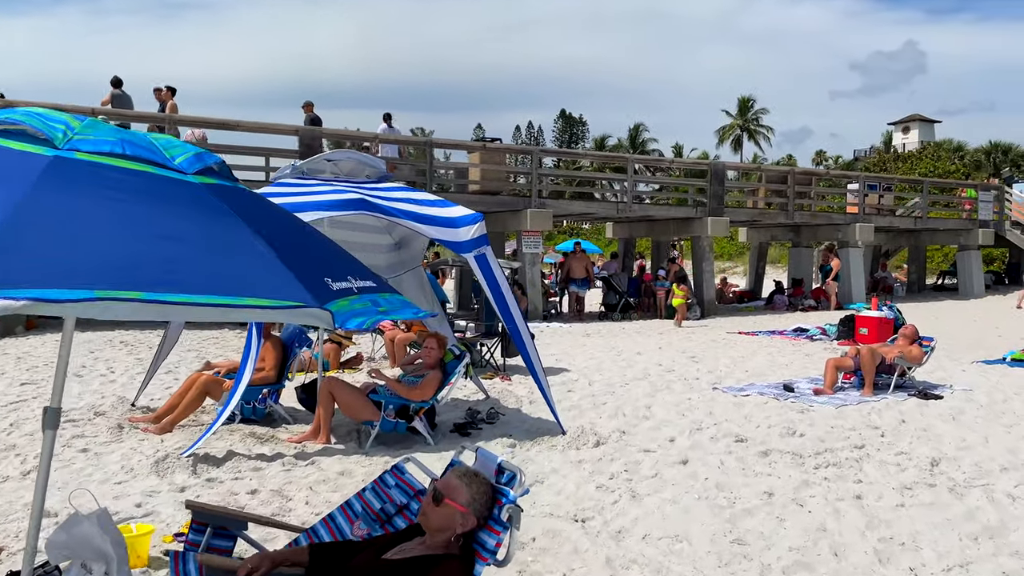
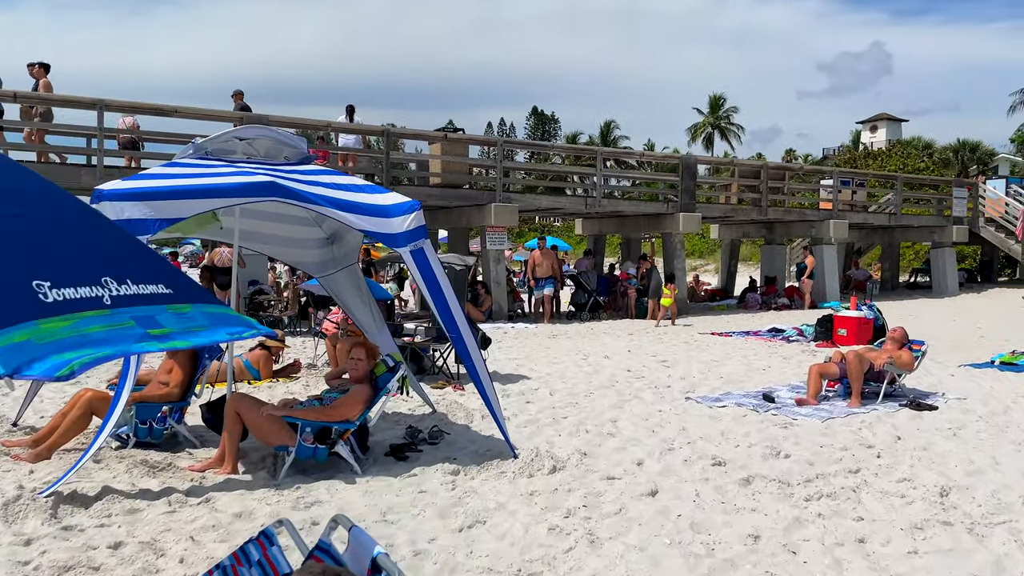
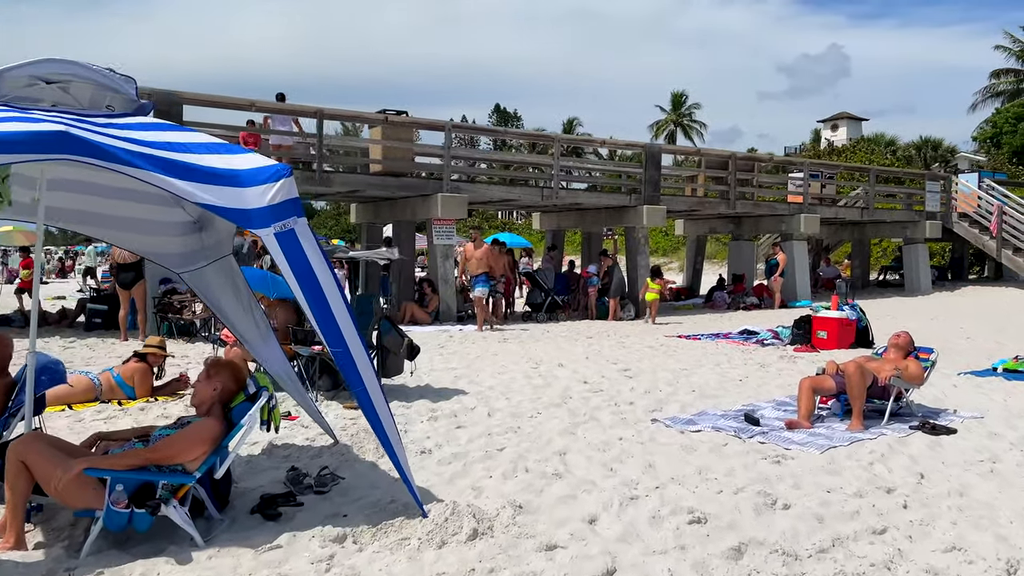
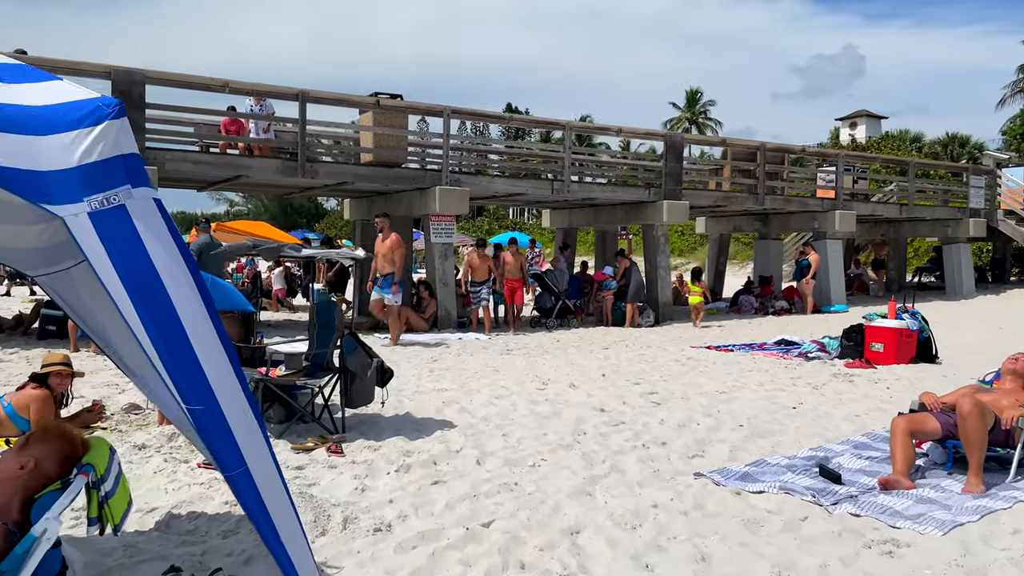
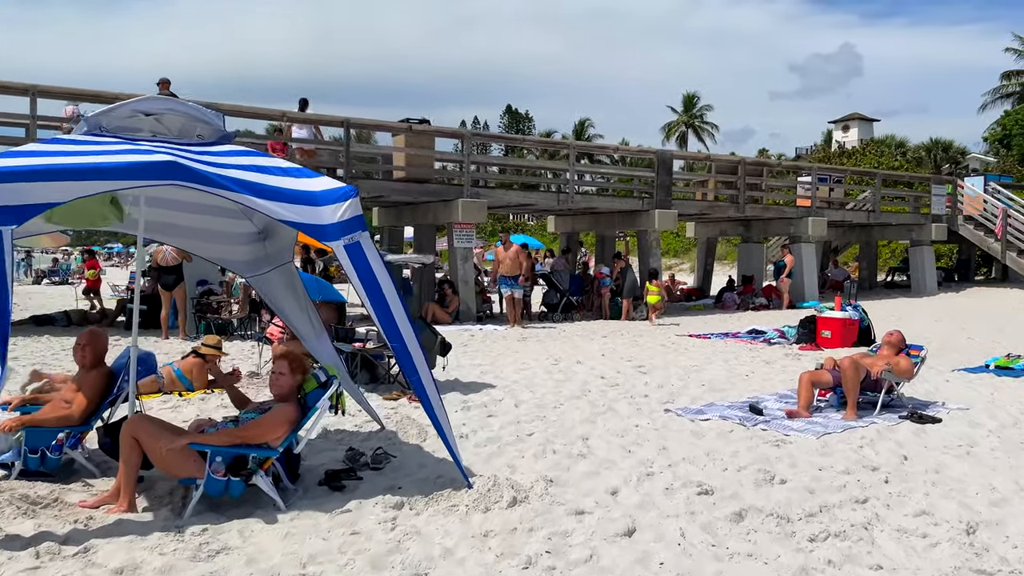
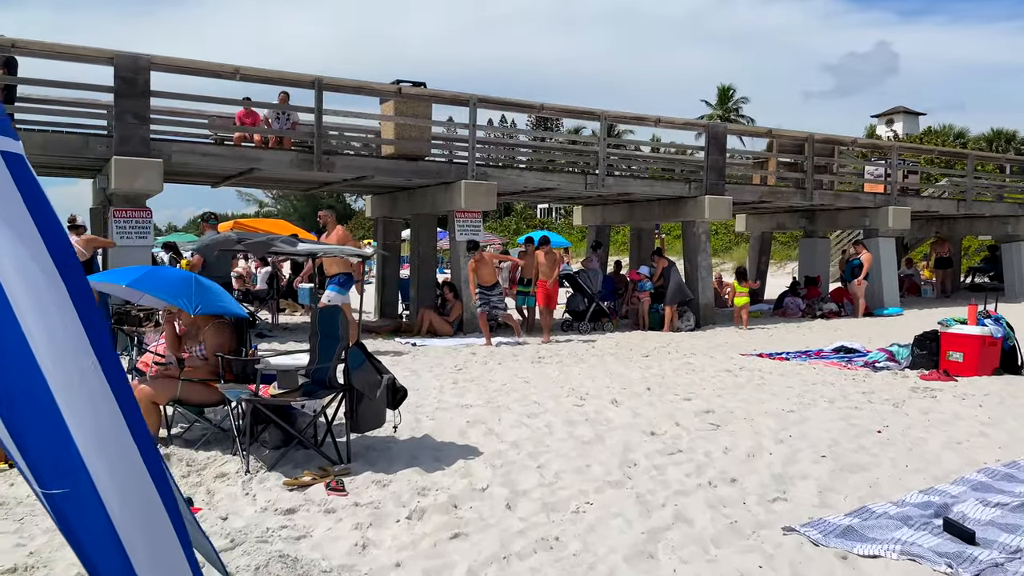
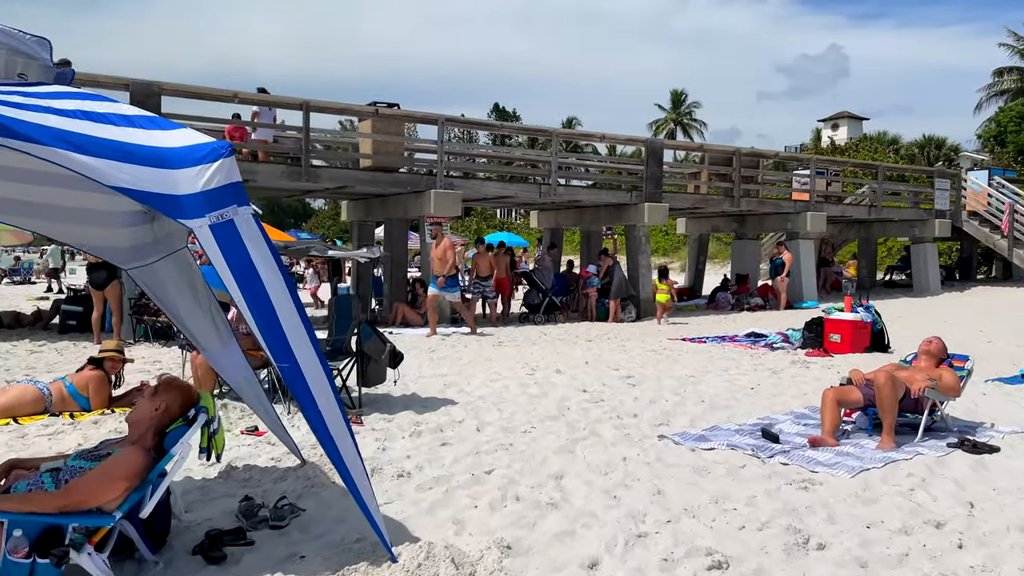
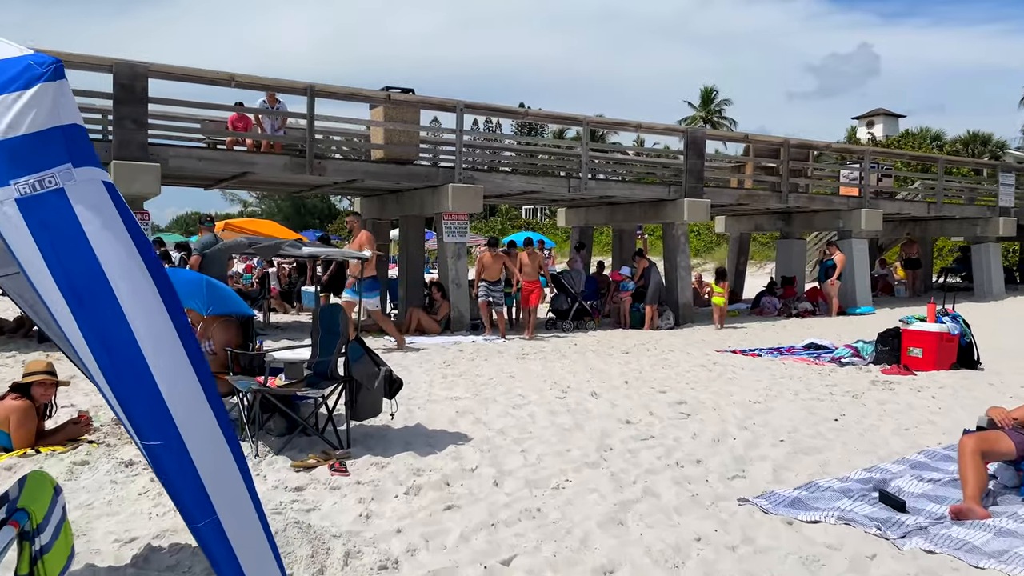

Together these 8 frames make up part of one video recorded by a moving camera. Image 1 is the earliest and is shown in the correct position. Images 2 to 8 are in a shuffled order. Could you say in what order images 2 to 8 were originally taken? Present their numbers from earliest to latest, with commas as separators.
2, 5, 3, 7, 4, 8, 6
